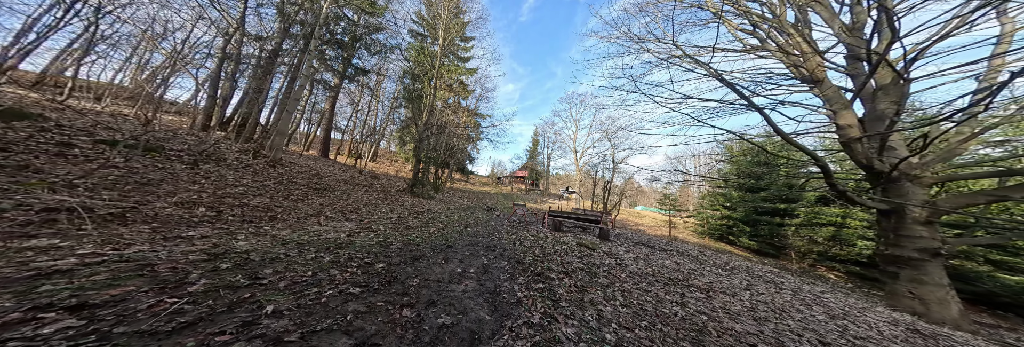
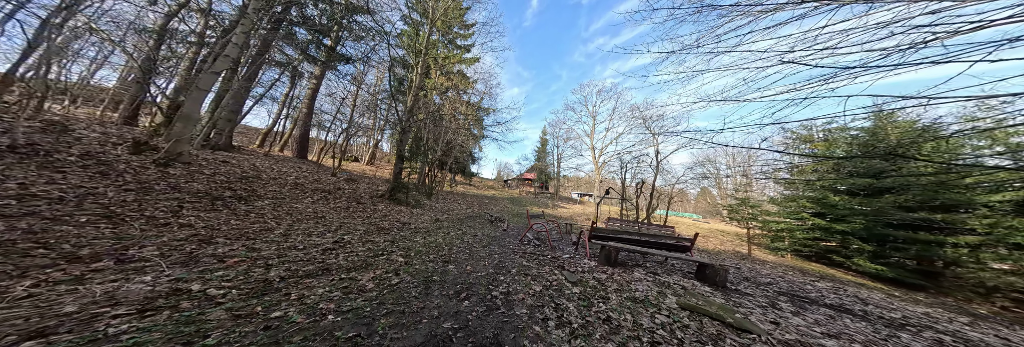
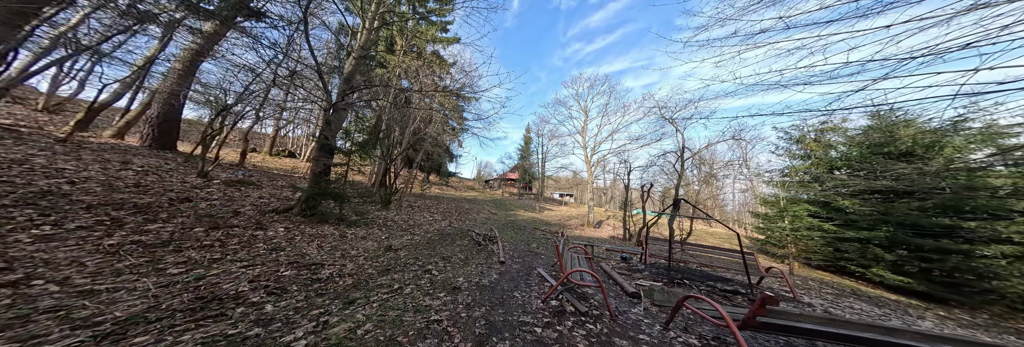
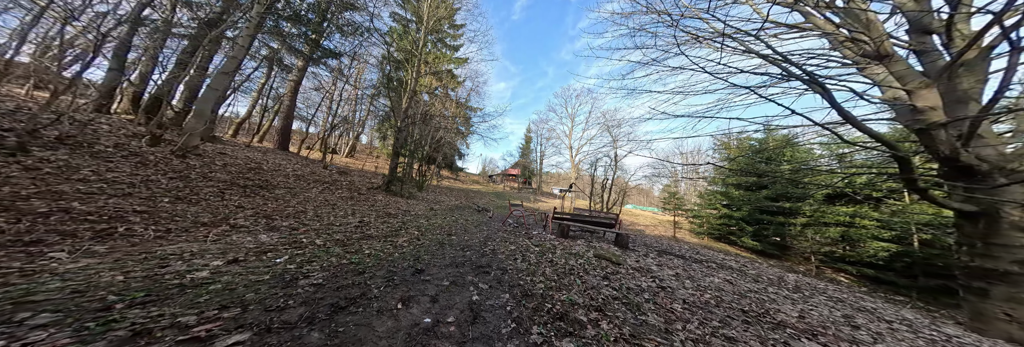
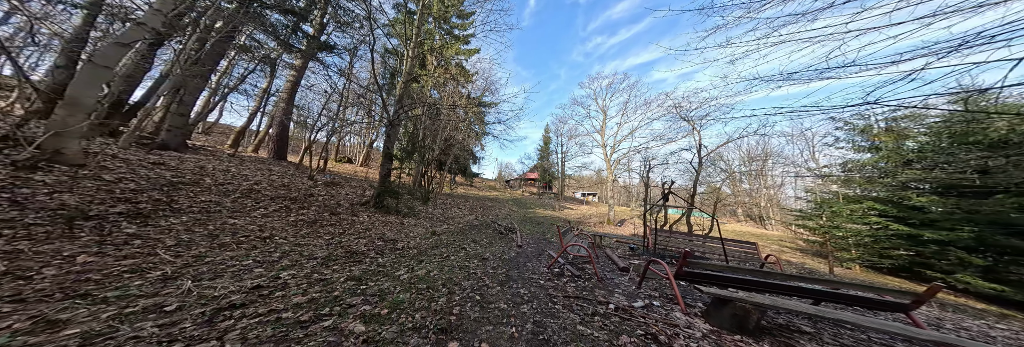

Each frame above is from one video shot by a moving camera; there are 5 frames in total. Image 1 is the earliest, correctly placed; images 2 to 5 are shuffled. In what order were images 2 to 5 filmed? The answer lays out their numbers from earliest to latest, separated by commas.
4, 2, 5, 3
